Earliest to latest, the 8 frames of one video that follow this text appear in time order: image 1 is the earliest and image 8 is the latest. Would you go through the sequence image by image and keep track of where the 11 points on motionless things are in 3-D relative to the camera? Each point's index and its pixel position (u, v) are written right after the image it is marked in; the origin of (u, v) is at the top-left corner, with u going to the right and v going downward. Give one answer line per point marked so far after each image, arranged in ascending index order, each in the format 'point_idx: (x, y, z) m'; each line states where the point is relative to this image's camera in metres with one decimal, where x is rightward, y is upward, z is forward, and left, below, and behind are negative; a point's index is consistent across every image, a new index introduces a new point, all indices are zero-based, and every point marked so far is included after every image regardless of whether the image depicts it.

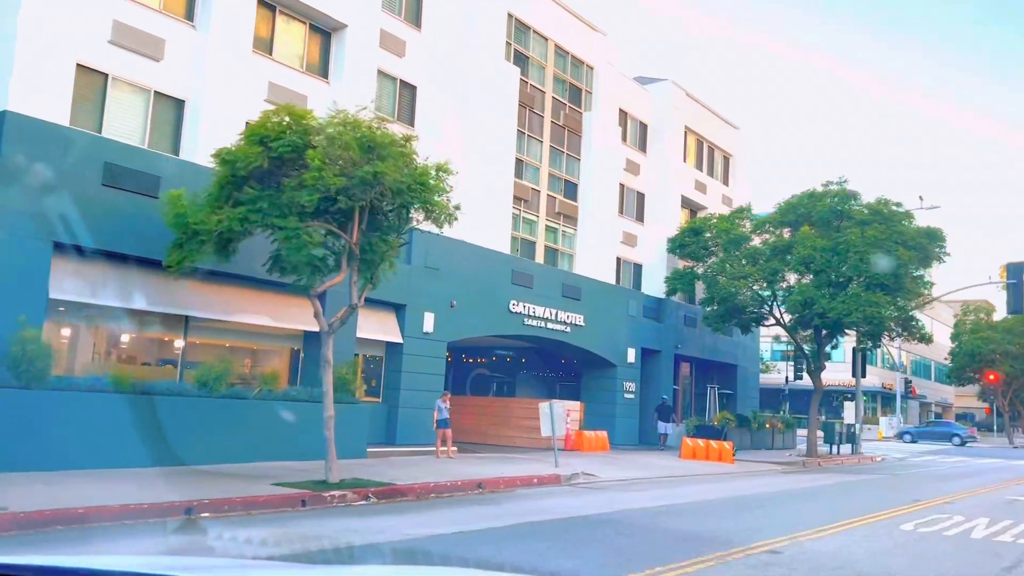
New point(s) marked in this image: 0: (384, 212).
0: (-2.5, +1.5, +15.9) m
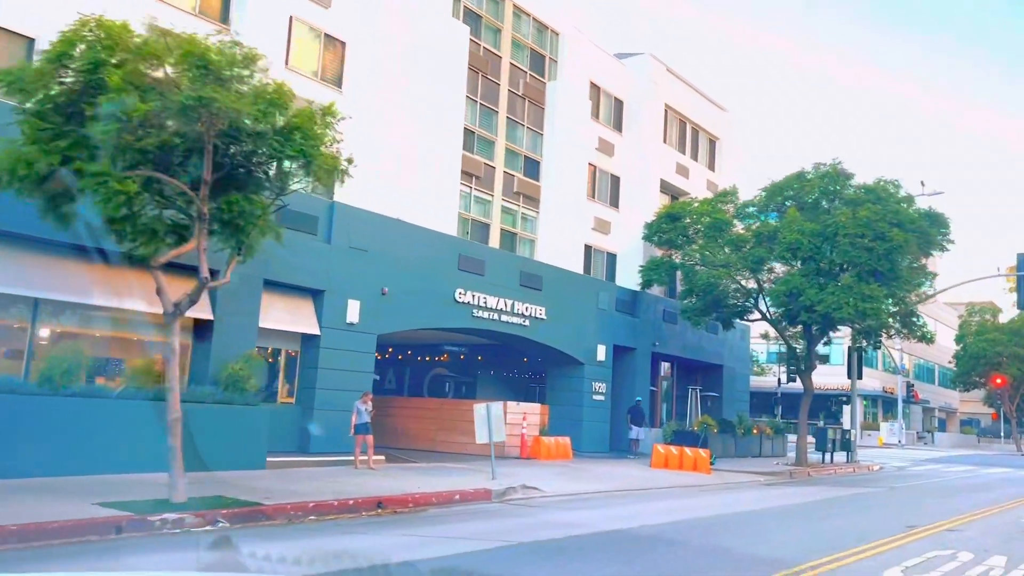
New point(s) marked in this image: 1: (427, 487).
0: (-4.0, +1.9, +12.8) m
1: (-1.7, -3.9, +17.0) m
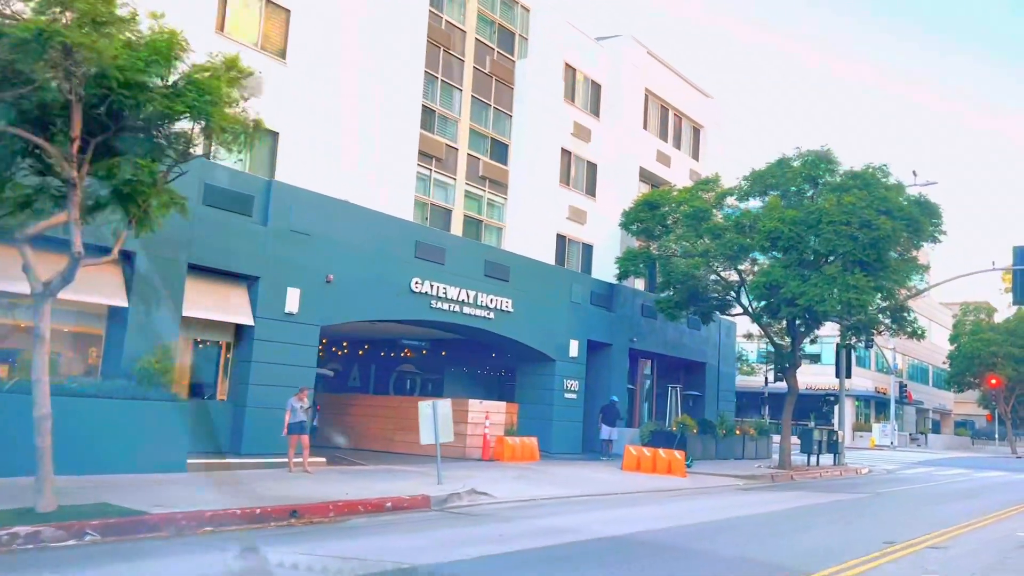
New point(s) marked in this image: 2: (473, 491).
0: (-5.0, +2.2, +11.2) m
1: (-2.7, -3.6, +15.4) m
2: (-0.8, -4.0, +17.1) m
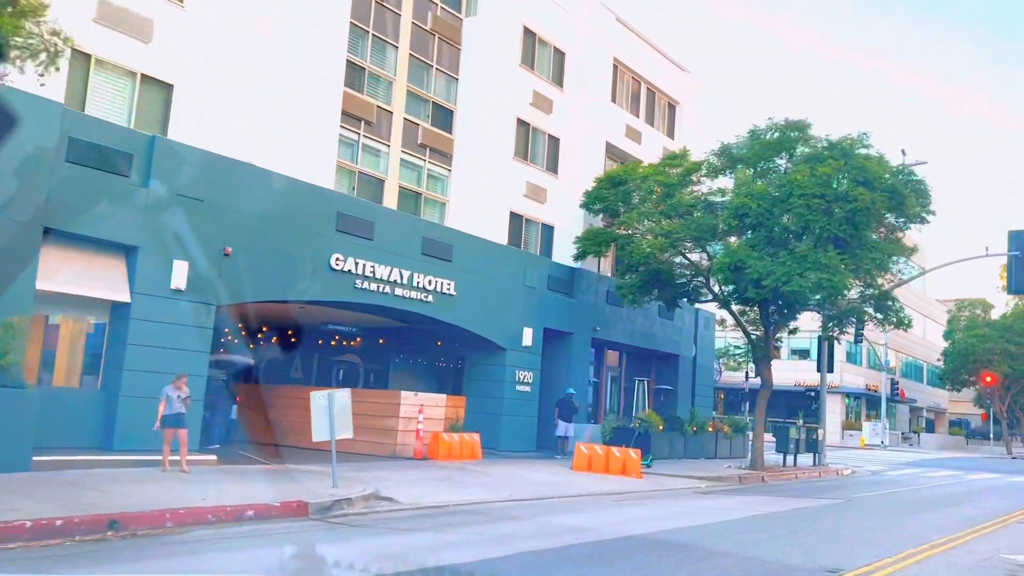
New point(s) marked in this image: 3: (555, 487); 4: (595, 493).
0: (-6.5, +2.7, +8.8) m
1: (-4.2, -3.1, +13.0) m
2: (-2.3, -3.5, +14.7) m
3: (+0.9, -4.4, +19.0) m
4: (+1.8, -4.5, +19.0) m
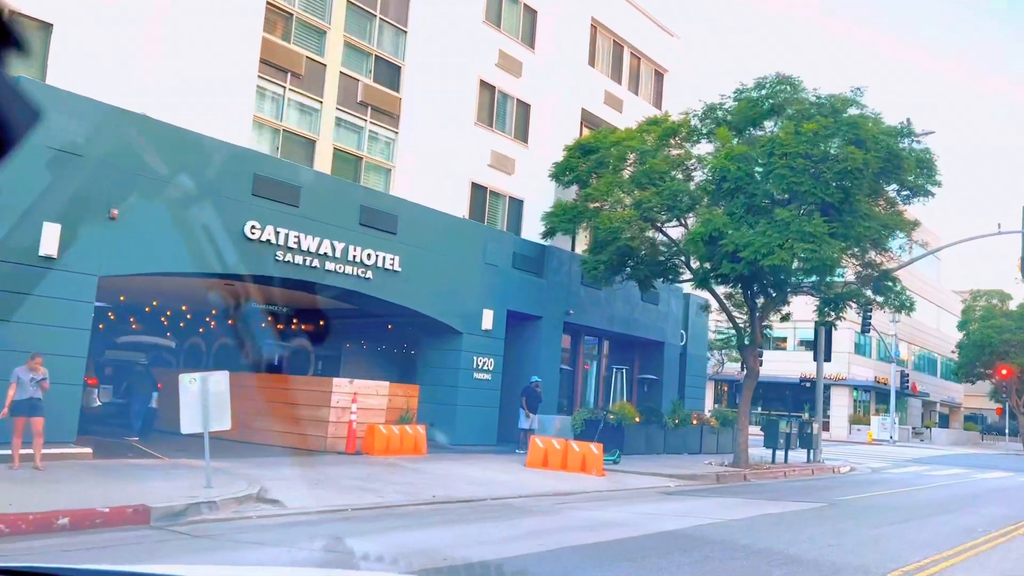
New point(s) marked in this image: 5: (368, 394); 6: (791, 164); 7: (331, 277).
0: (-7.9, +3.2, +6.5) m
1: (-5.6, -2.6, +10.7) m
2: (-3.6, -3.0, +12.4) m
3: (-0.3, -3.9, +16.7) m
4: (+0.5, -4.0, +16.6) m
5: (-3.3, -2.4, +19.6) m
6: (+5.9, +2.6, +18.3) m
7: (-4.0, +0.2, +19.2) m
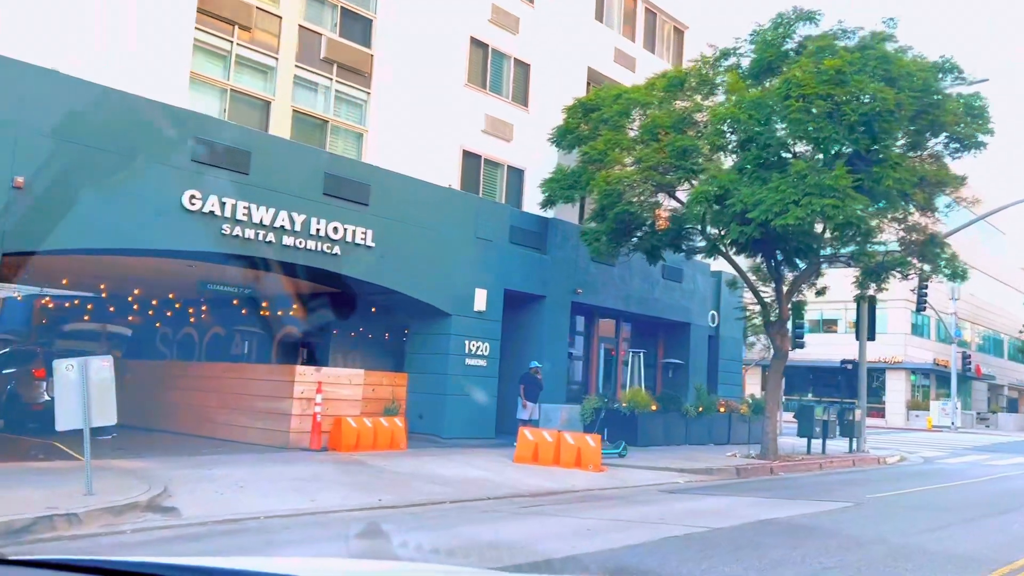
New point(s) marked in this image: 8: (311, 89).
0: (-9.1, +3.4, +4.8) m
1: (-6.4, -2.3, +8.9) m
2: (-4.4, -2.6, +10.5) m
3: (-0.8, -3.3, +14.5) m
4: (+0.1, -3.4, +14.4) m
5: (-3.6, -1.9, +17.6) m
6: (+5.4, +3.2, +15.7) m
7: (-4.4, +0.7, +17.2) m
8: (-4.2, +4.2, +18.2) m
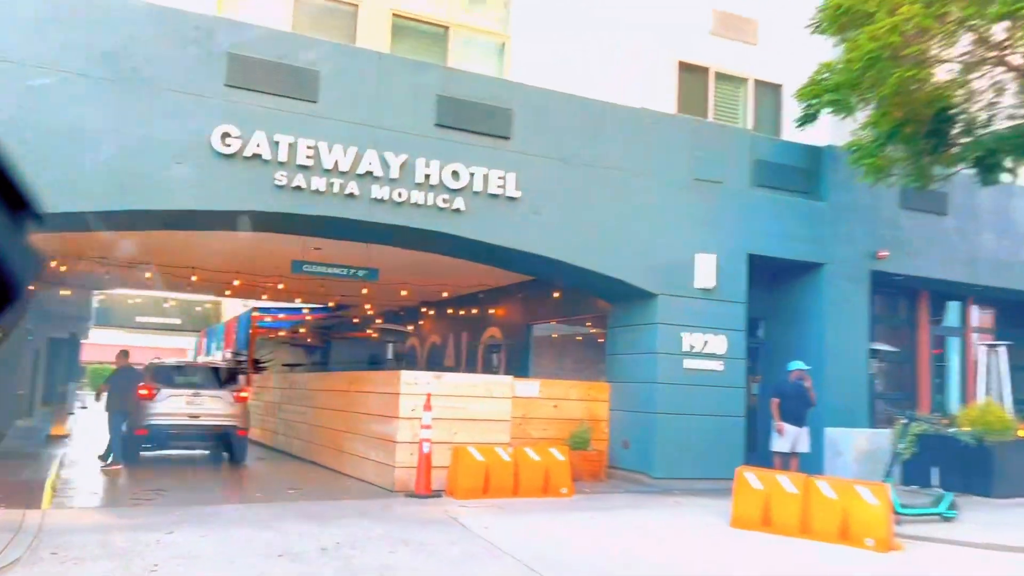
0: (-11.1, +3.6, +2.6) m
1: (-6.7, -1.9, +5.1) m
2: (-4.2, -2.2, +5.8) m
3: (+0.8, -2.7, +8.0) m
4: (+1.5, -2.7, +7.6) m
5: (-0.6, -1.5, +12.0) m
6: (+6.6, +4.2, +6.9) m
7: (-1.7, +1.1, +12.1) m
8: (-1.3, +4.5, +13.0) m
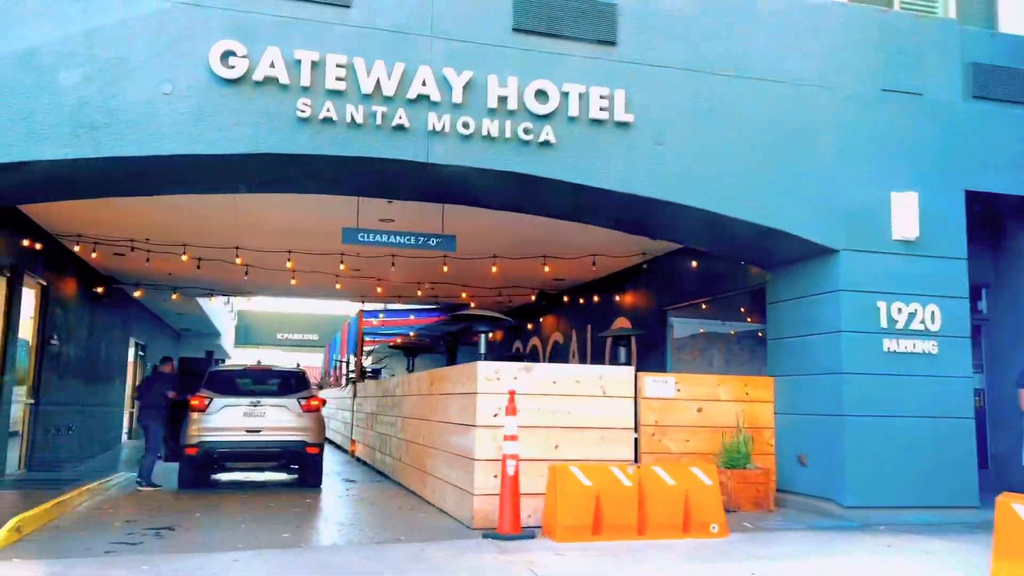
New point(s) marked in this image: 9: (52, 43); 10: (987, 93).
0: (-11.6, +3.7, +1.4) m
1: (-6.6, -1.7, +2.9) m
2: (-4.0, -1.8, +3.1) m
3: (+1.3, -2.2, +4.5) m
4: (+2.0, -2.1, +3.9) m
5: (+0.6, -1.1, +8.7) m
6: (+6.5, +5.0, +2.5) m
7: (-0.6, +1.4, +9.0) m
8: (-0.2, +4.9, +9.9) m
9: (-4.2, +2.3, +8.0) m
10: (+6.0, +2.5, +10.9) m
